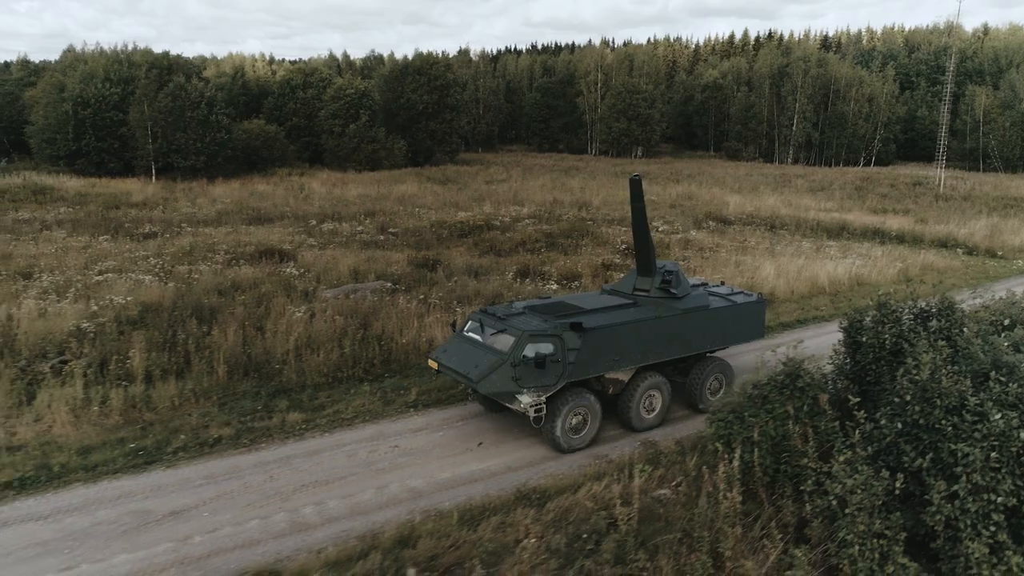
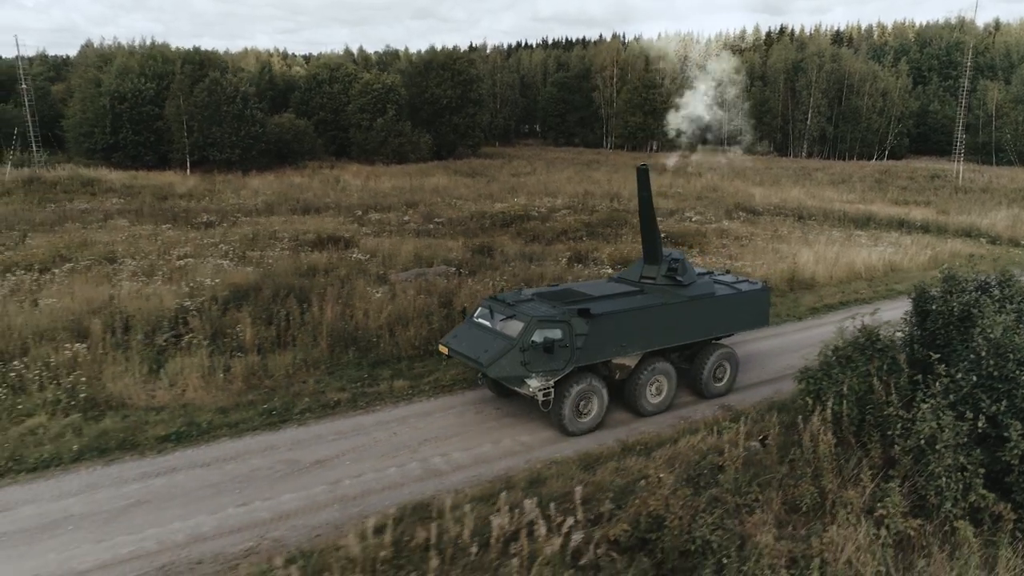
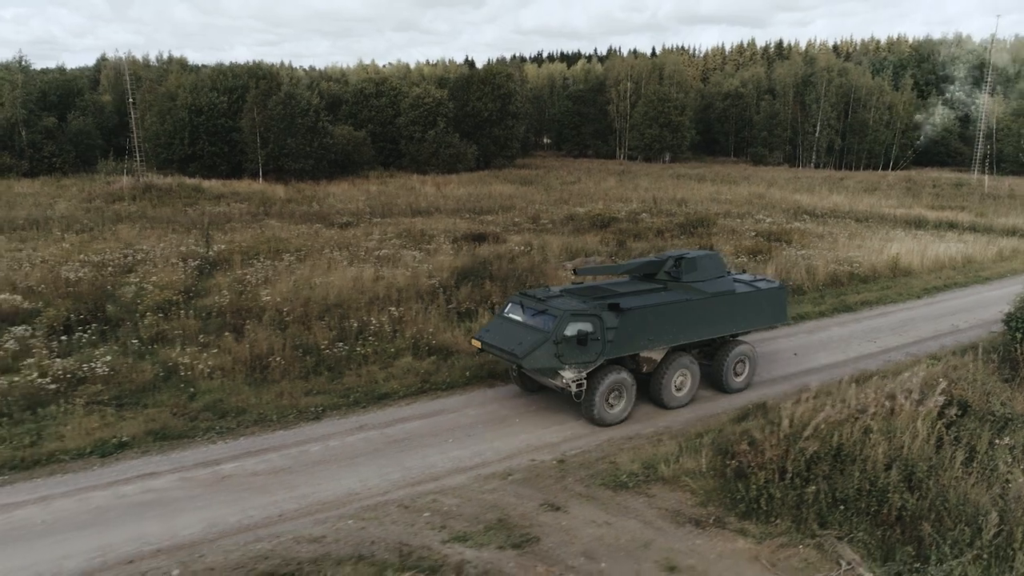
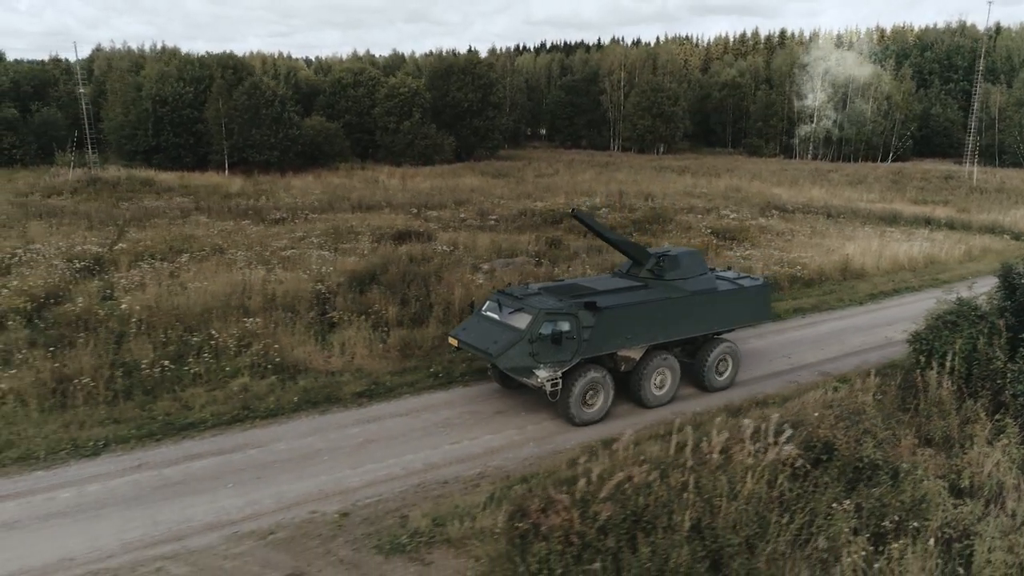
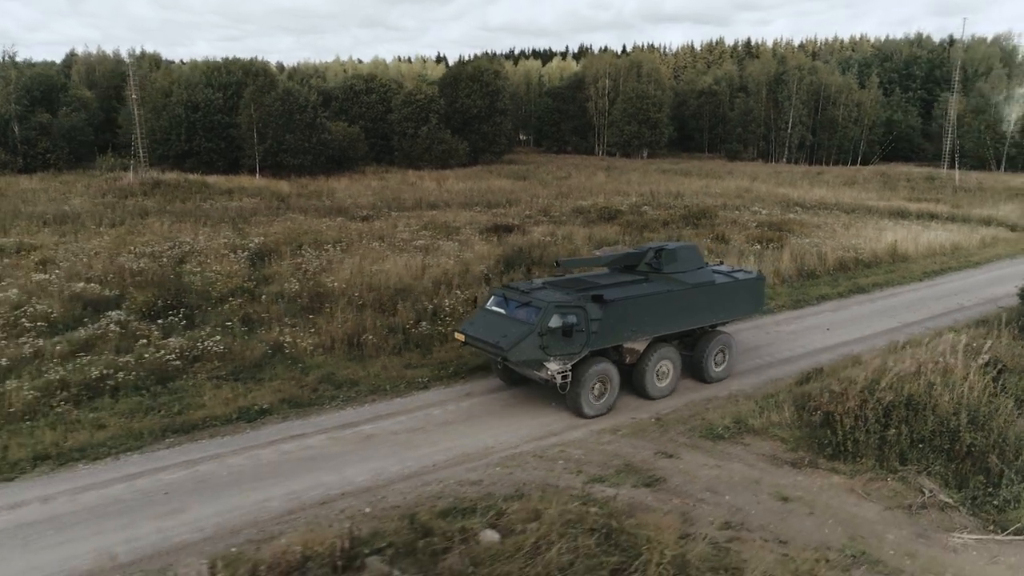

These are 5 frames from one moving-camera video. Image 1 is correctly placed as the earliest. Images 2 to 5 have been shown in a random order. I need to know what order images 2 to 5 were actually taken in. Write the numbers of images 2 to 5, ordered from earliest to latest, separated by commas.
2, 4, 3, 5
